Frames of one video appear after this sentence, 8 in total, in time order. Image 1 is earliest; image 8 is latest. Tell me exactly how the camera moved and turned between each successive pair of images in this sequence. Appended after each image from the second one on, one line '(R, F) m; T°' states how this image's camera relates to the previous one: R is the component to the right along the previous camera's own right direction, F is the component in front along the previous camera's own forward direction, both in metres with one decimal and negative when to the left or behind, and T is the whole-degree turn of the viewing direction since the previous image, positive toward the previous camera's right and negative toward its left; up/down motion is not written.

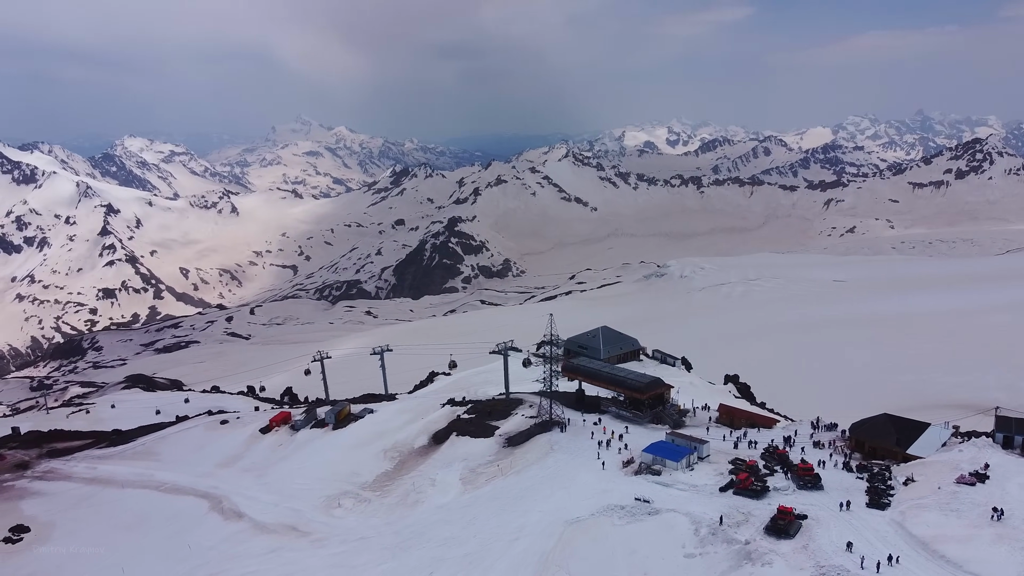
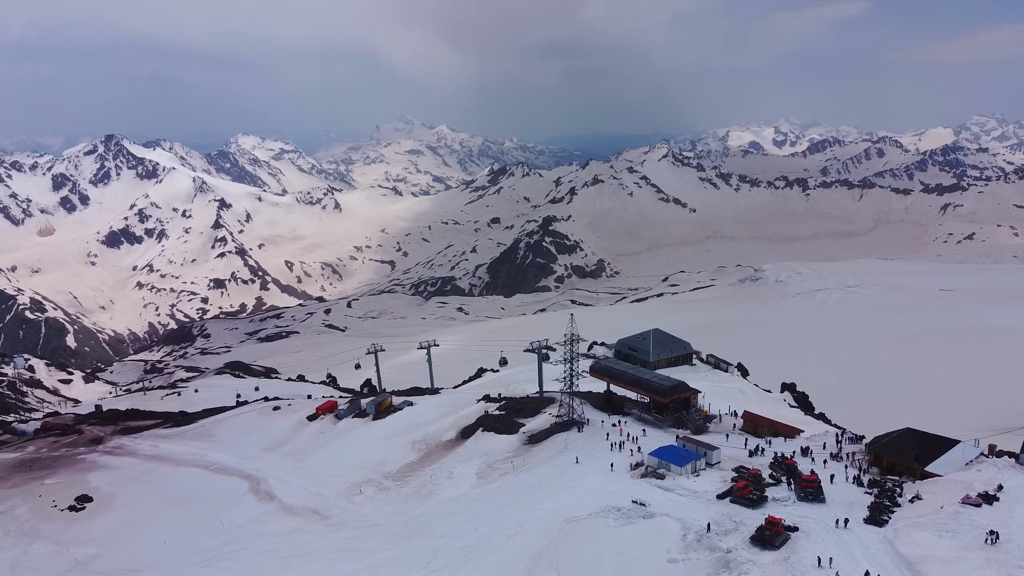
(+2.4, -0.1) m; -7°
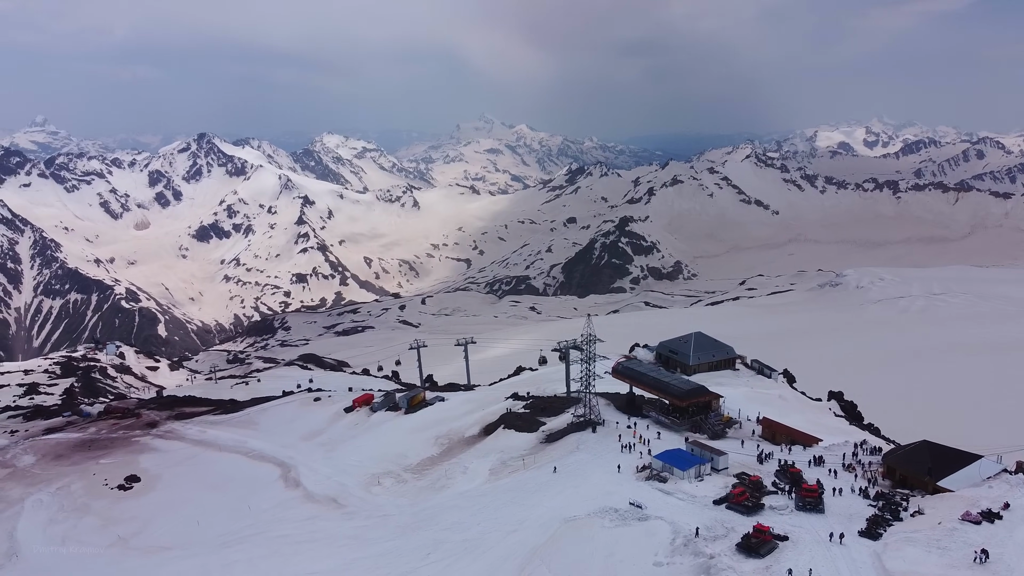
(+1.9, -0.1) m; -5°
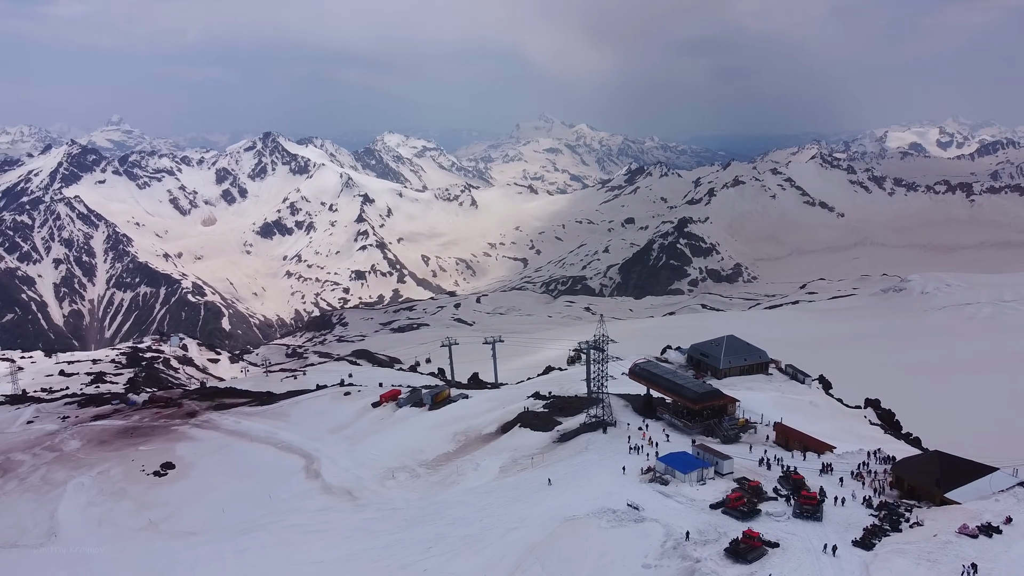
(+1.4, -0.1) m; -4°
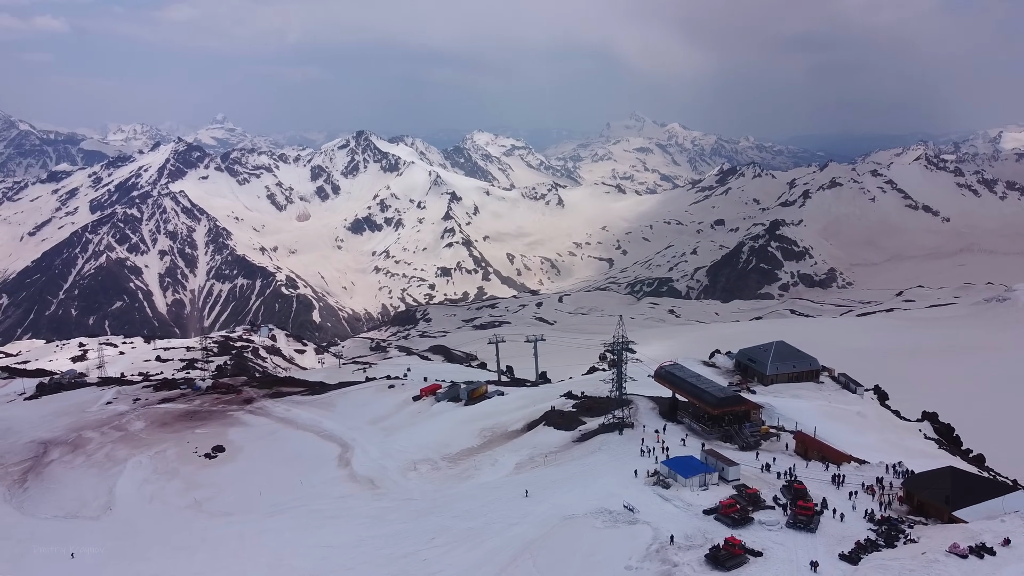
(+2.2, -0.1) m; -6°
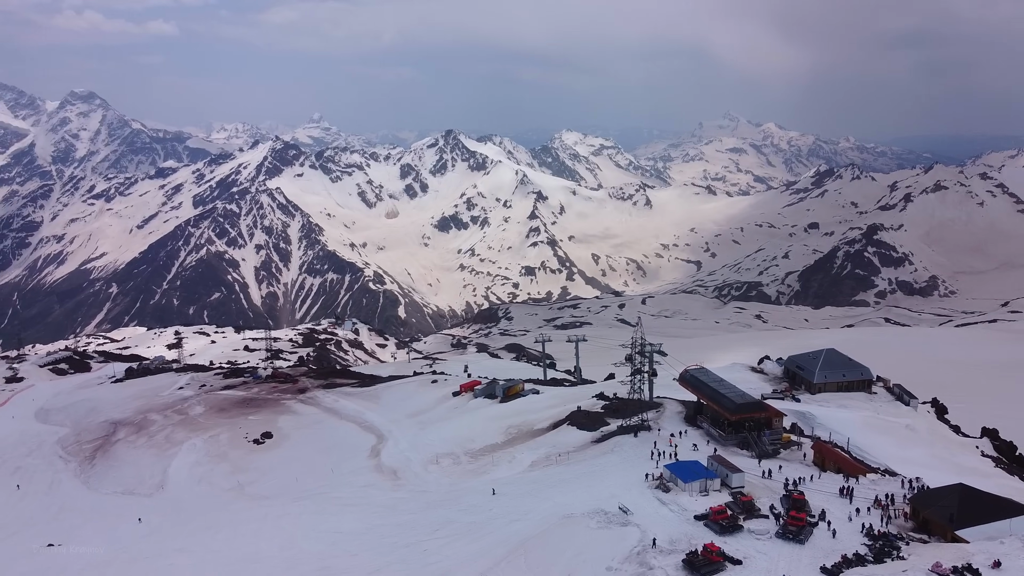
(+2.2, -0.1) m; -6°
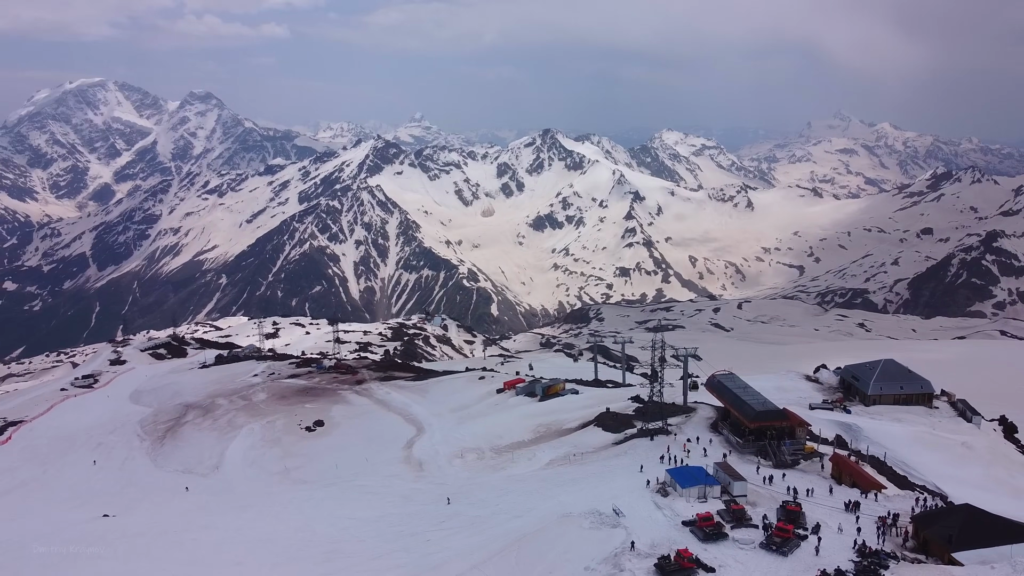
(+2.4, -0.1) m; -7°
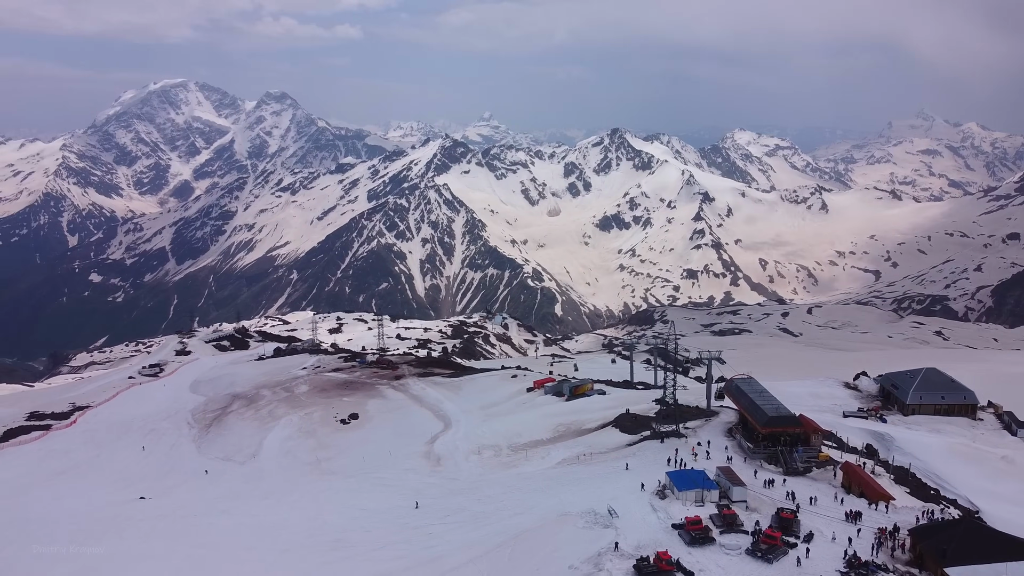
(+1.7, -0.1) m; -5°
